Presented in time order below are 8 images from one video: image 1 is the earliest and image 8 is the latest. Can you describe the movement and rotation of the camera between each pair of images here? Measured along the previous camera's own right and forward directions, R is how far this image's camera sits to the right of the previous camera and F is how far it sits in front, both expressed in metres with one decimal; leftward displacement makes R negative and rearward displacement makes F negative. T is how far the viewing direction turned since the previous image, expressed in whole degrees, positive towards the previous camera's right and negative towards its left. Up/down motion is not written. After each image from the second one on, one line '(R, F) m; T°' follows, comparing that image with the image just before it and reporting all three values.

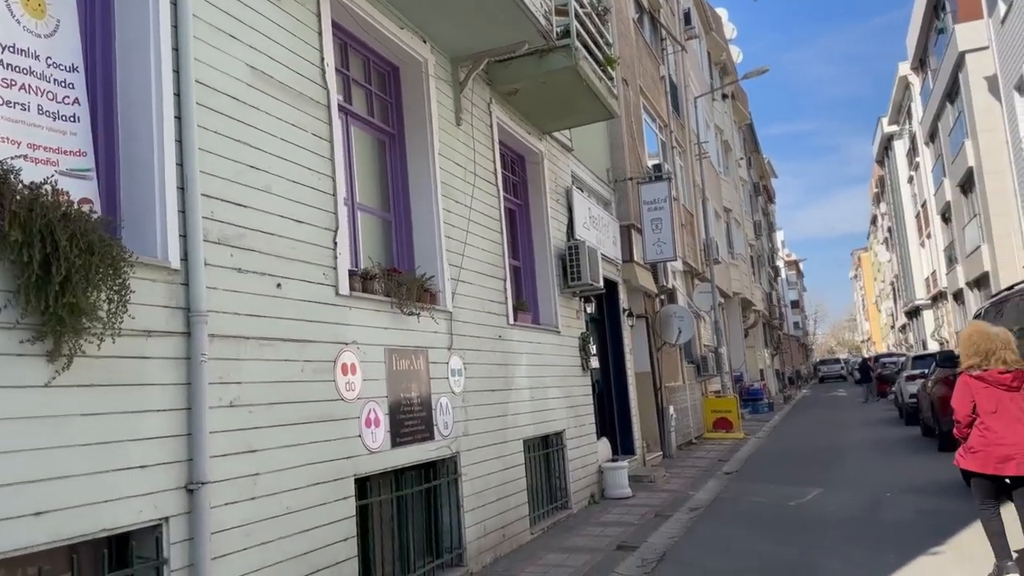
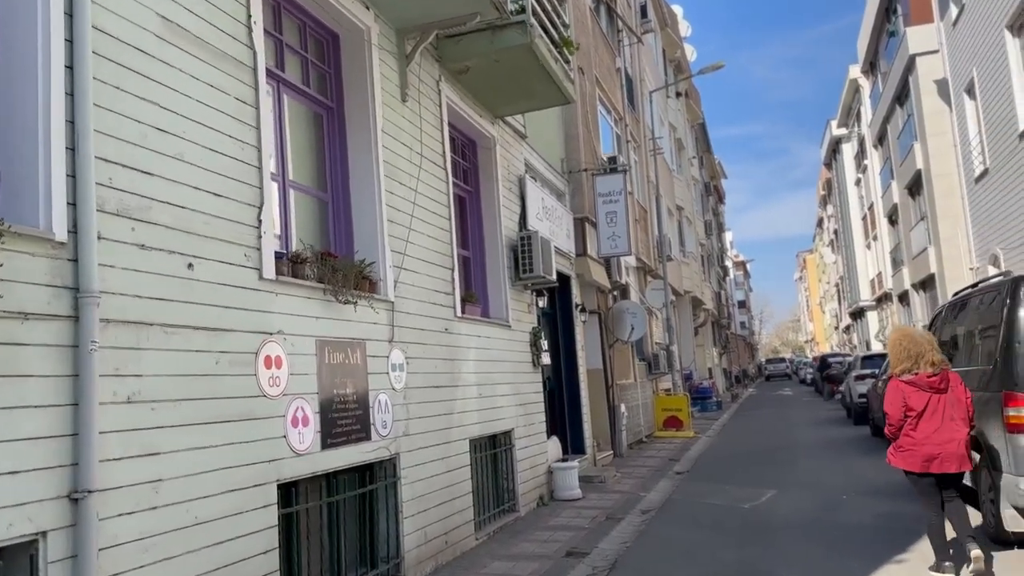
(0.0, +0.5) m; +3°
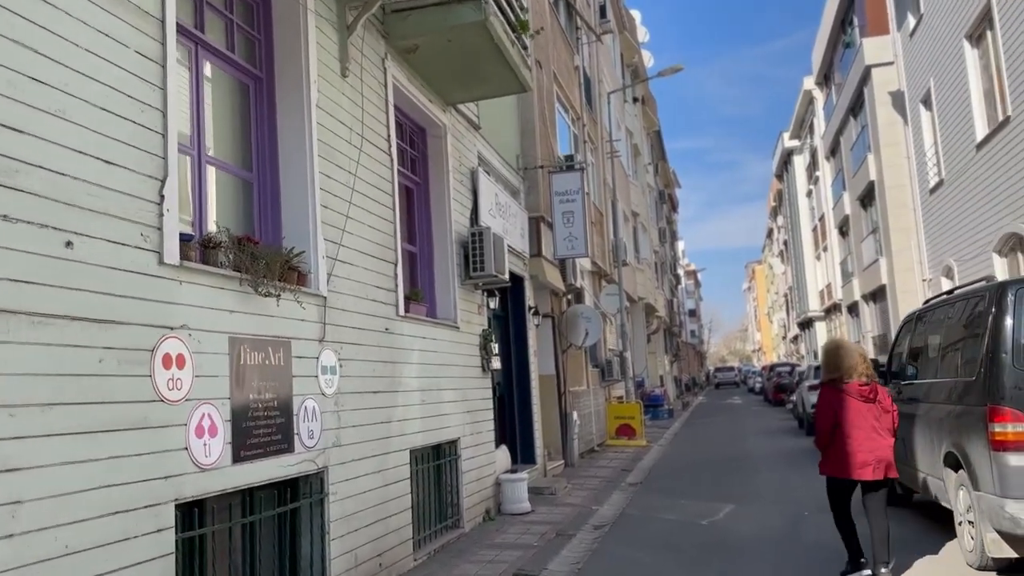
(0.0, +0.6) m; +3°
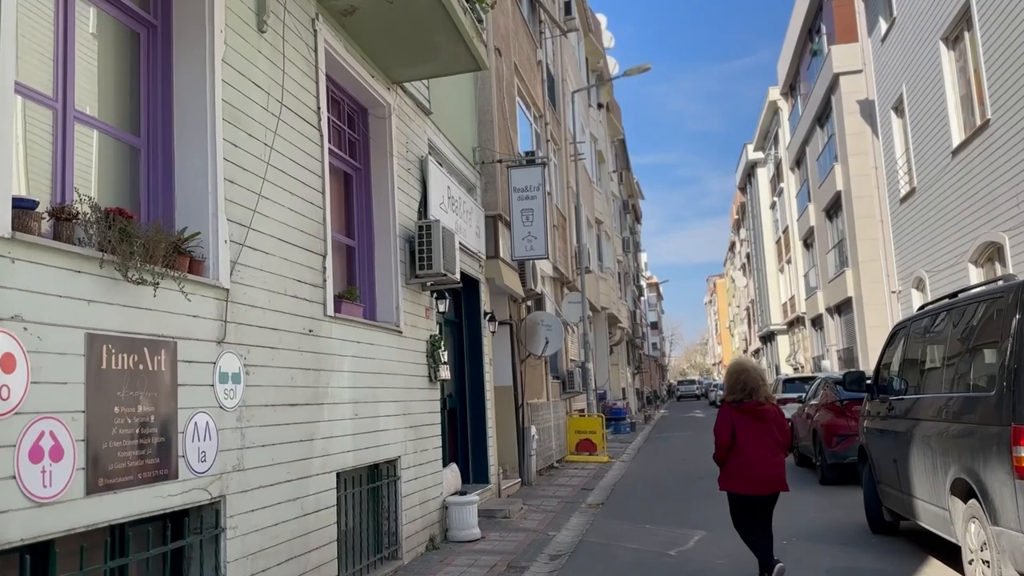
(+0.1, +1.0) m; +3°
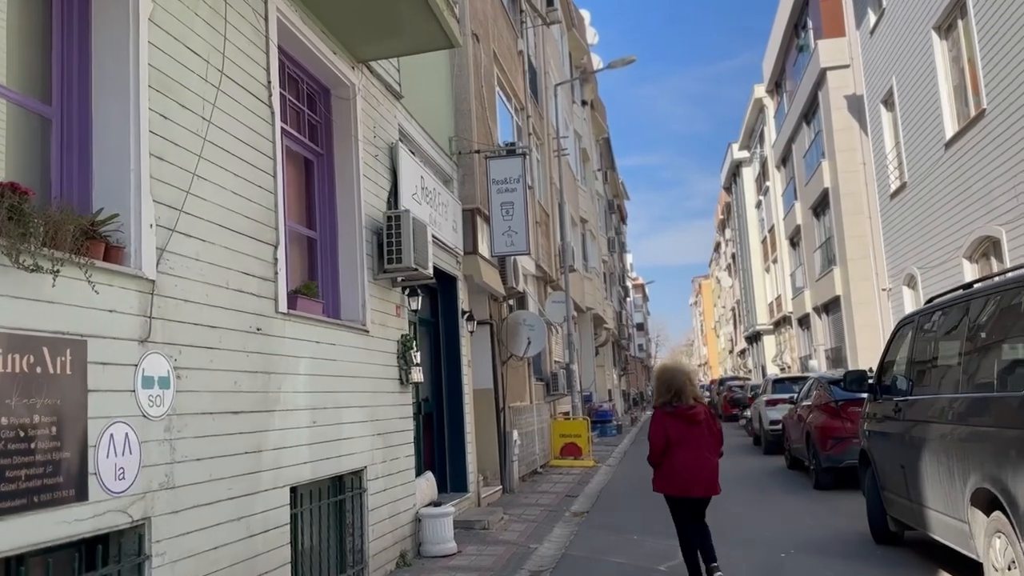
(+0.1, +0.6) m; +1°
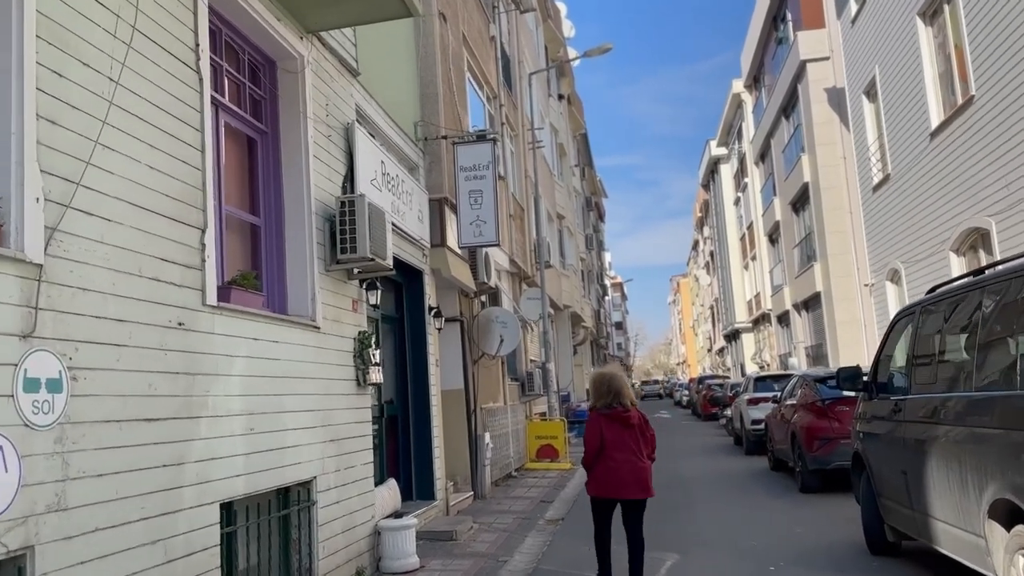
(+0.1, +0.6) m; +1°
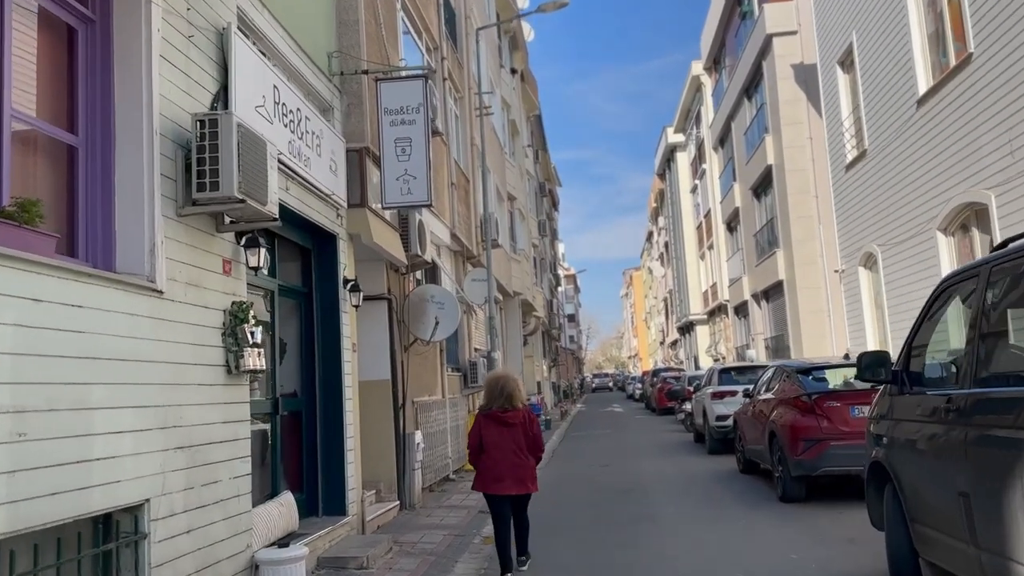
(+0.2, +1.8) m; +3°
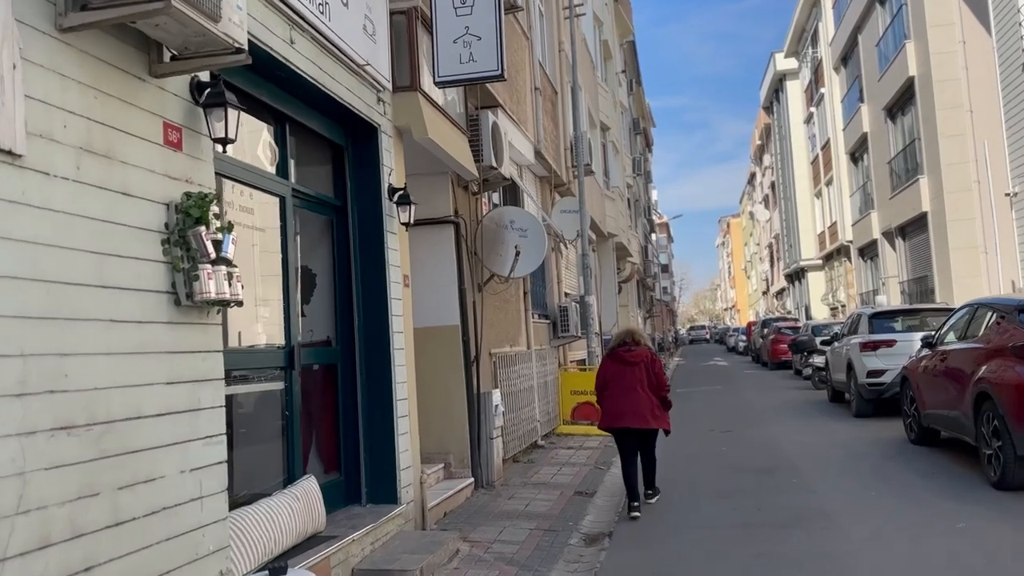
(-0.1, +2.3) m; -6°
